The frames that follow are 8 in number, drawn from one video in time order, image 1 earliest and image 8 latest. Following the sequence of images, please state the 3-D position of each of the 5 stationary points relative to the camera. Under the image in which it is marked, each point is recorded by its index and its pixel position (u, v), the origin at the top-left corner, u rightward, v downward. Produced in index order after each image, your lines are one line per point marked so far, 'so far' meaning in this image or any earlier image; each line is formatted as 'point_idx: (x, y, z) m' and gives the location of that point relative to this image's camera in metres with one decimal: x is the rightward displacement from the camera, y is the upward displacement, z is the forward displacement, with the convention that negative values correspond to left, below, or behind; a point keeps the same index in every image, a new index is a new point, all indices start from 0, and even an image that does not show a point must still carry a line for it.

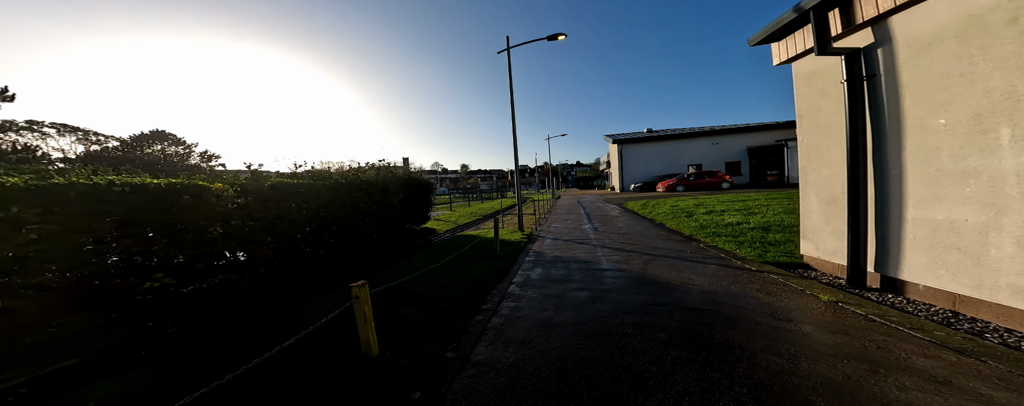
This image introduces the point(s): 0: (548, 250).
0: (+1.0, -1.3, +6.8) m
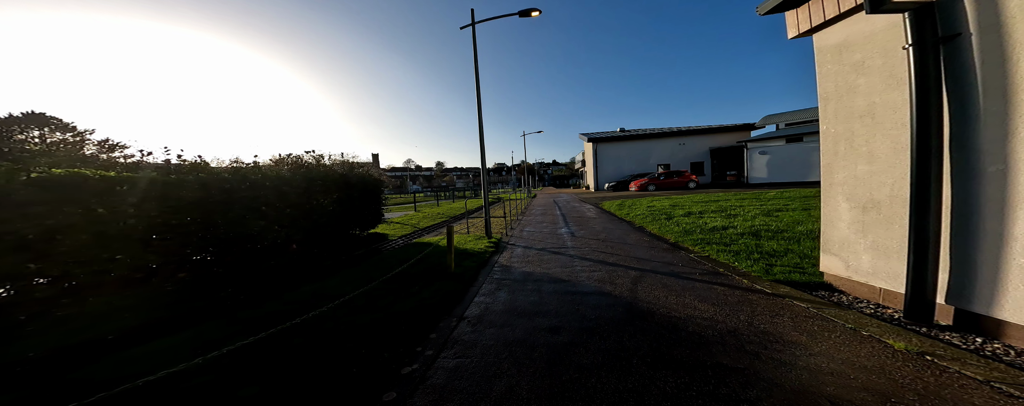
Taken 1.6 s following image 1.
0: (+0.1, -1.3, +5.7) m
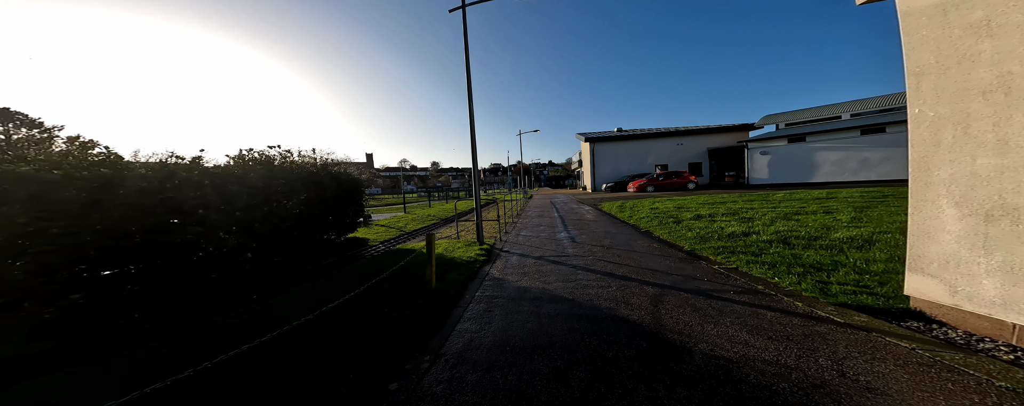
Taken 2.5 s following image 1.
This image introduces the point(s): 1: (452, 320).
0: (0.0, -1.3, +4.9) m
1: (-0.7, -1.4, +3.3) m
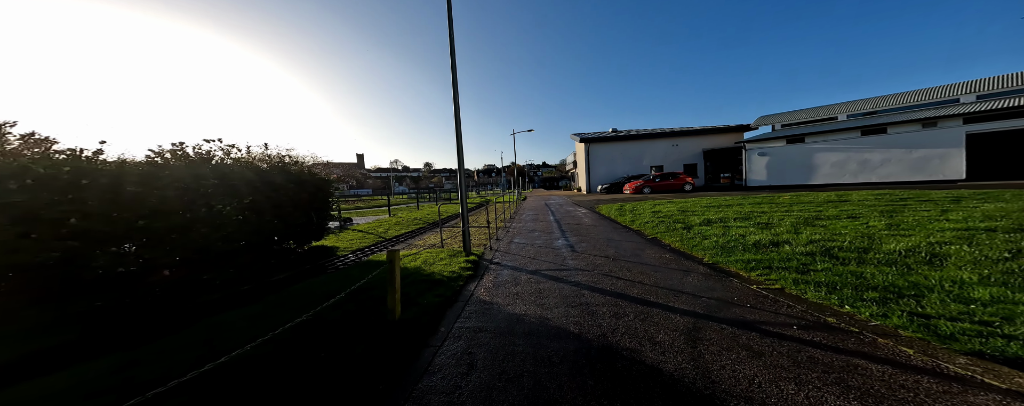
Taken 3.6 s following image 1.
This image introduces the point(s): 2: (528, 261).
0: (-0.1, -1.4, +4.0) m
1: (-0.8, -1.5, +2.4) m
2: (+0.3, -1.3, +5.8) m
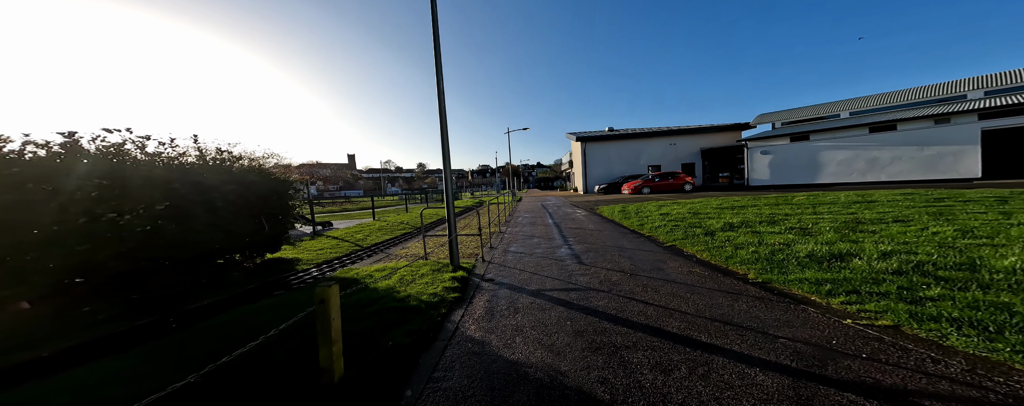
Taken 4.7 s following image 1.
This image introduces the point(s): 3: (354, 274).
0: (-0.2, -1.4, +3.0) m
1: (-0.8, -1.5, +1.4) m
2: (+0.3, -1.3, +4.8) m
3: (-2.9, -1.3, +5.0) m
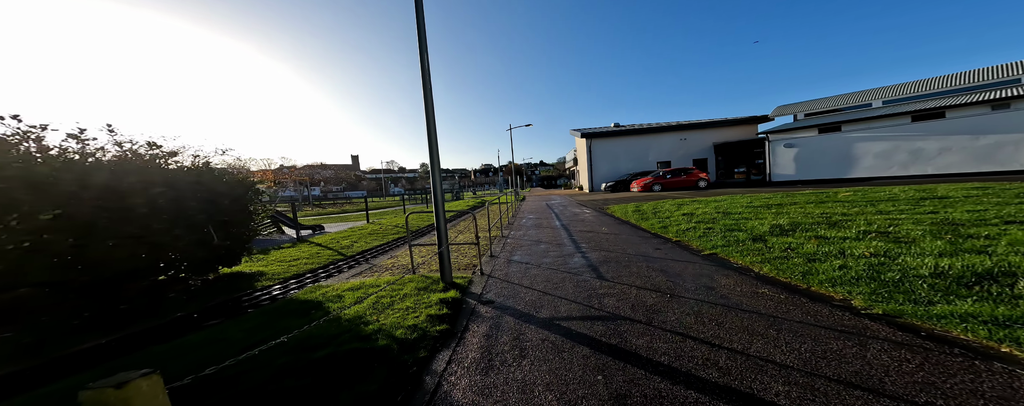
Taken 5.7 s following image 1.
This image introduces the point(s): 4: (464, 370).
0: (-0.1, -1.5, +1.9) m
1: (-0.8, -1.6, +0.3) m
2: (+0.4, -1.3, +3.8) m
3: (-2.8, -1.3, +4.0) m
4: (-0.4, -1.5, +2.6) m
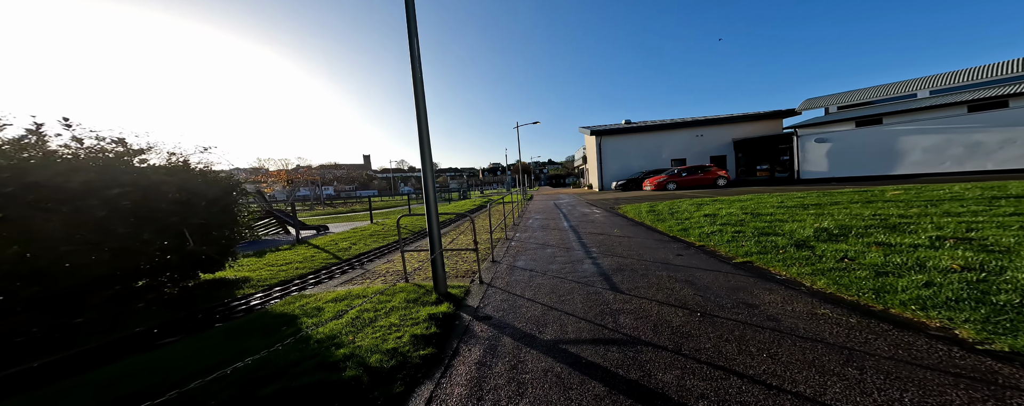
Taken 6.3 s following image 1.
0: (-0.2, -1.5, +1.4) m
1: (-1.0, -1.6, -0.2) m
2: (+0.4, -1.4, +3.2) m
3: (-2.8, -1.4, +3.6) m
4: (-0.5, -1.5, +2.1) m
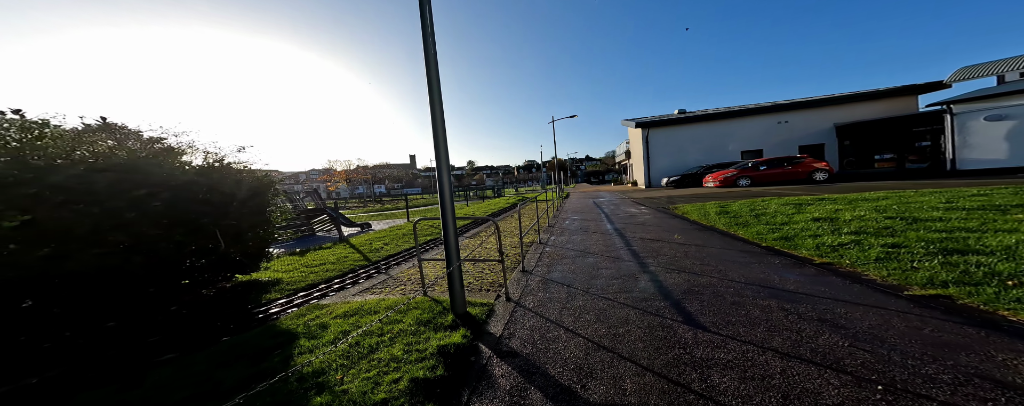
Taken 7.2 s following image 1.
0: (-0.2, -1.5, +0.6) m
1: (-1.3, -1.6, -0.8) m
2: (+0.6, -1.4, +2.3) m
3: (-2.4, -1.4, +3.2) m
4: (-0.4, -1.5, +1.3) m
